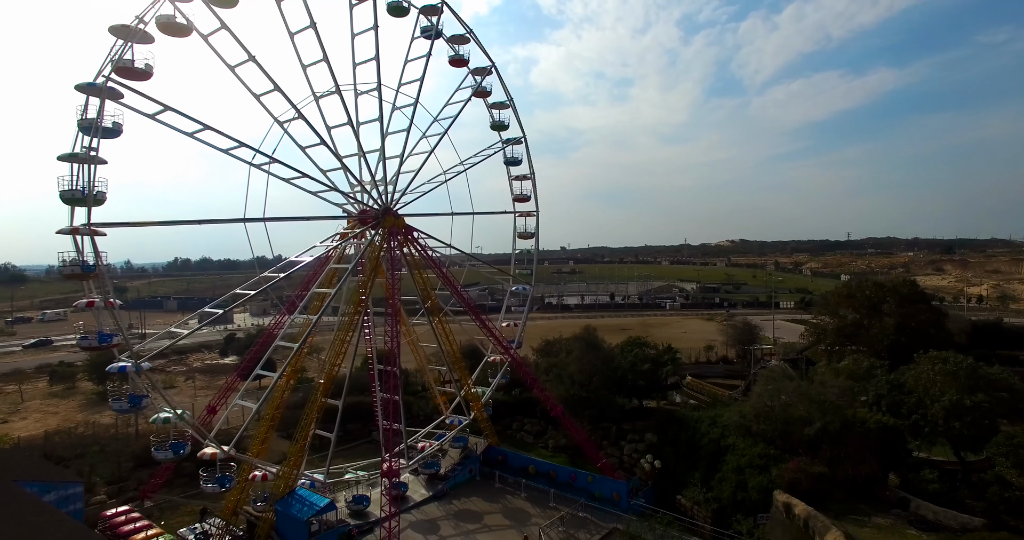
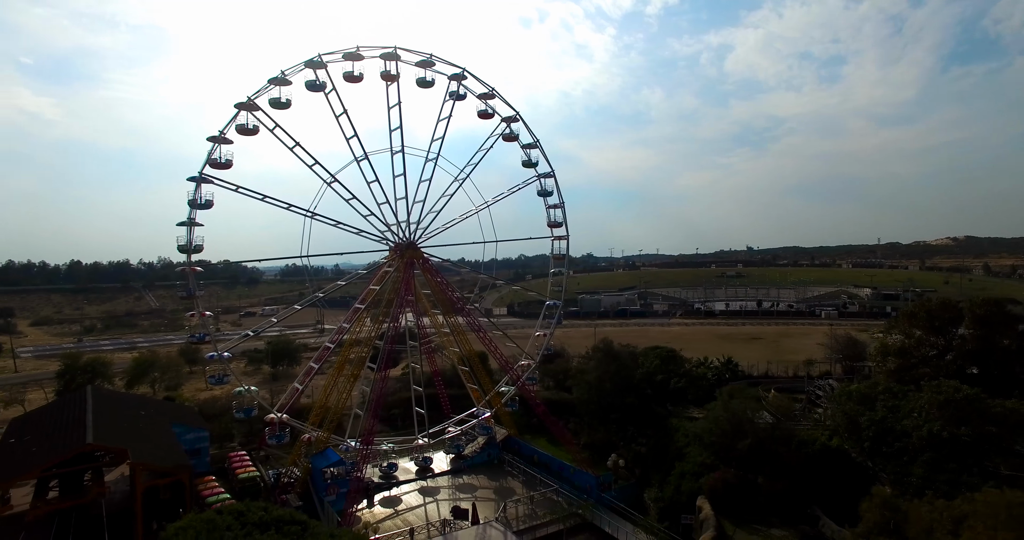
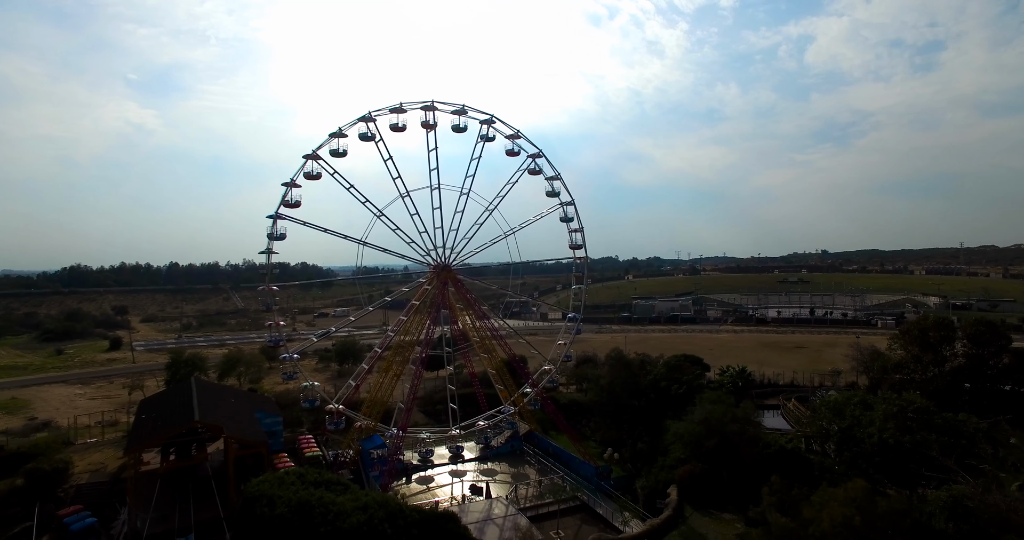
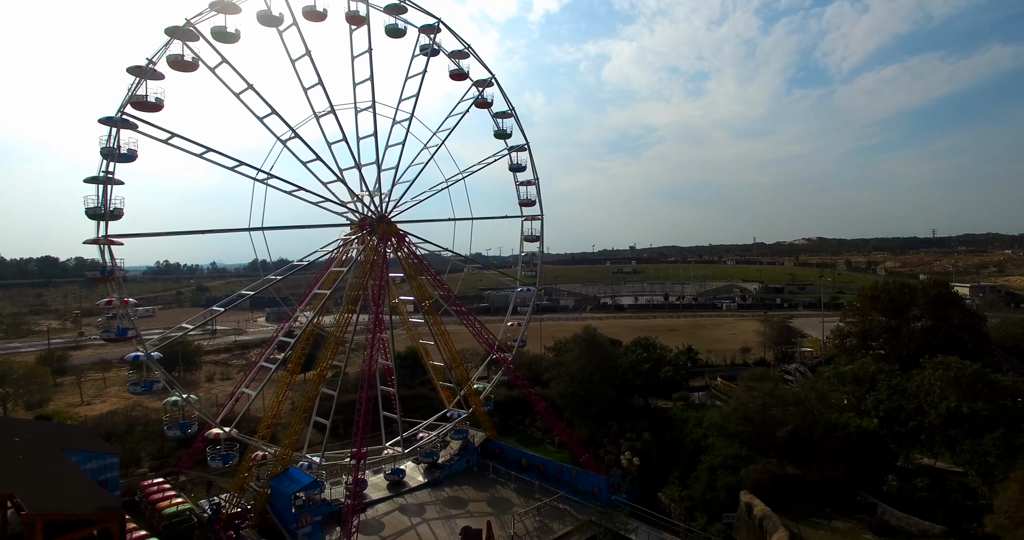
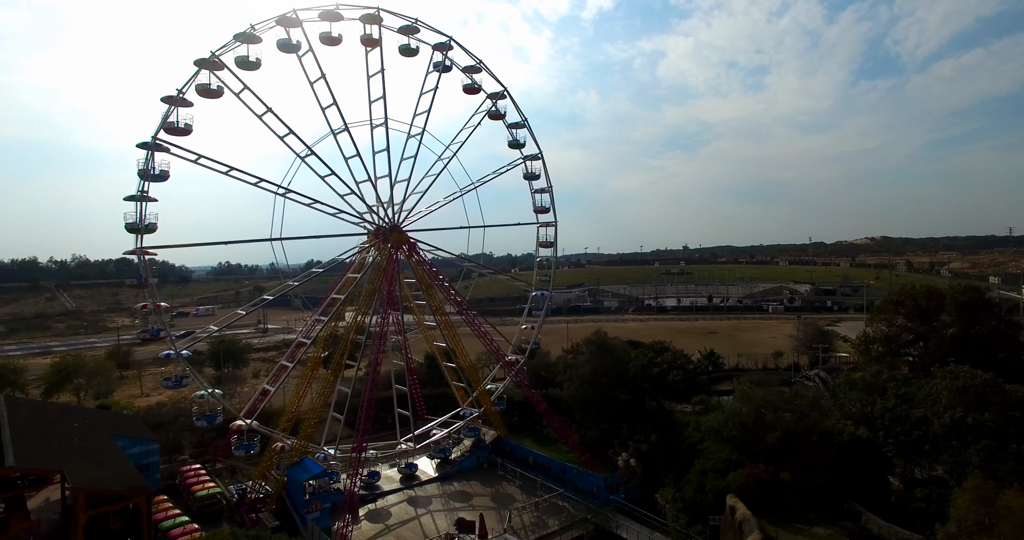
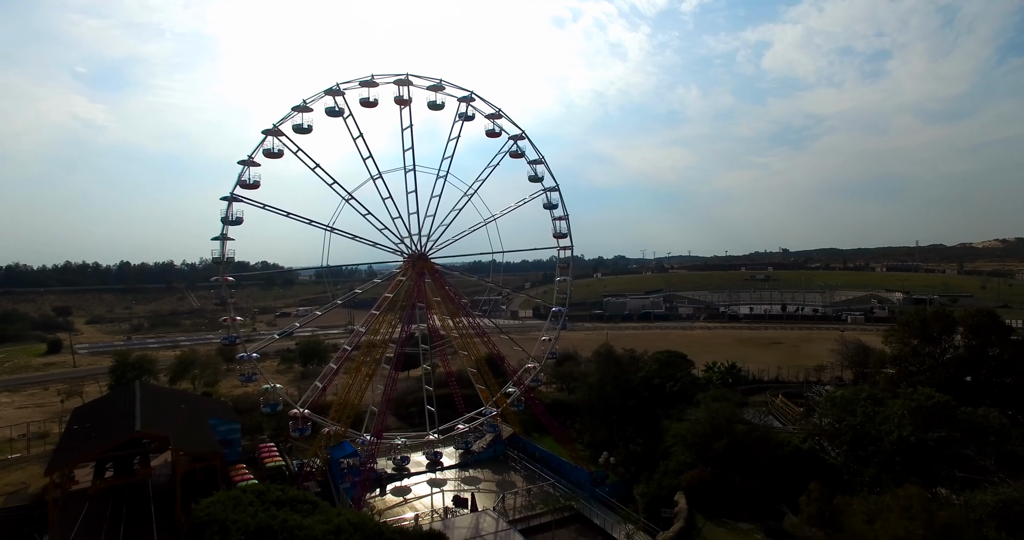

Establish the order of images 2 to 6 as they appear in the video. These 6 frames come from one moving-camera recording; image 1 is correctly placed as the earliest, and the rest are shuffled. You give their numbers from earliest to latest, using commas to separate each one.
4, 5, 2, 6, 3
